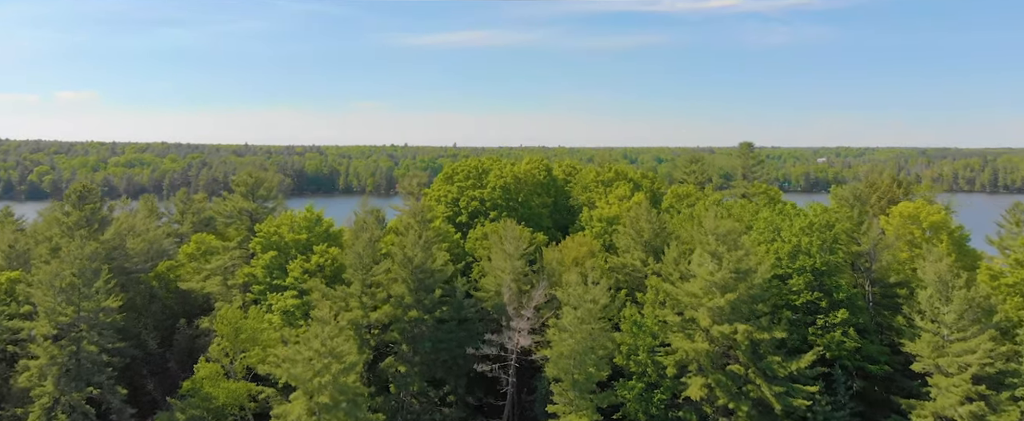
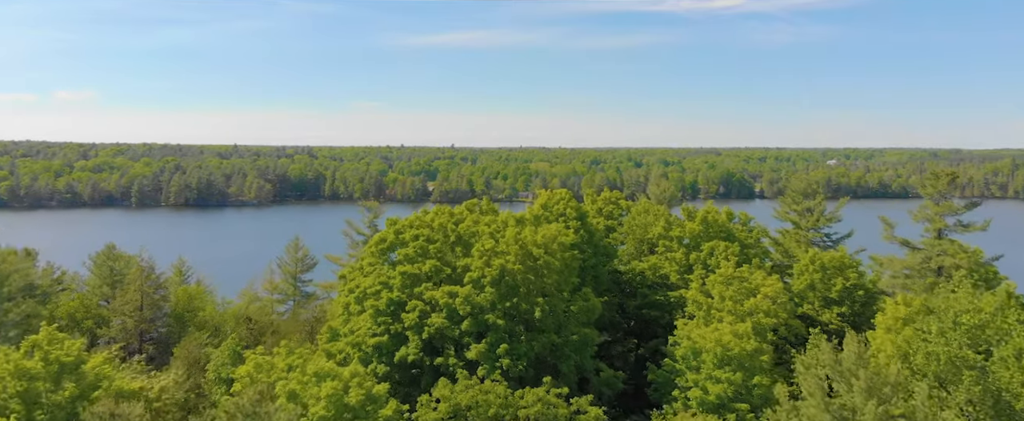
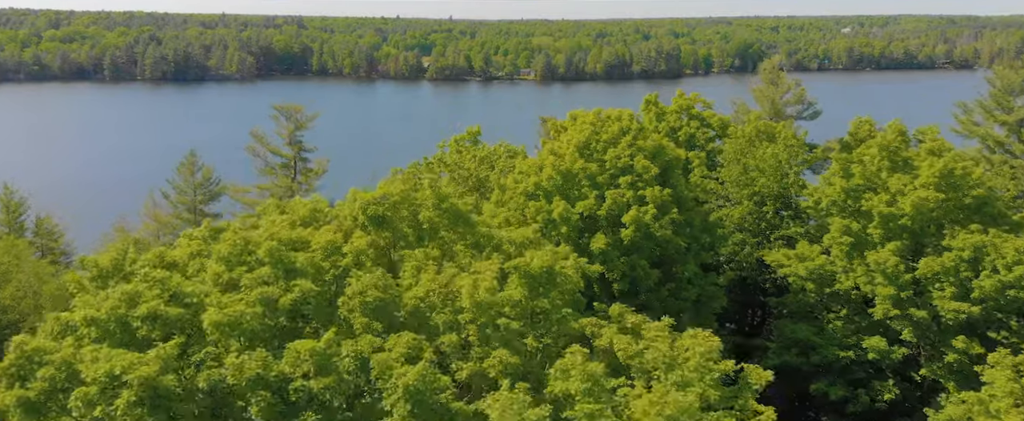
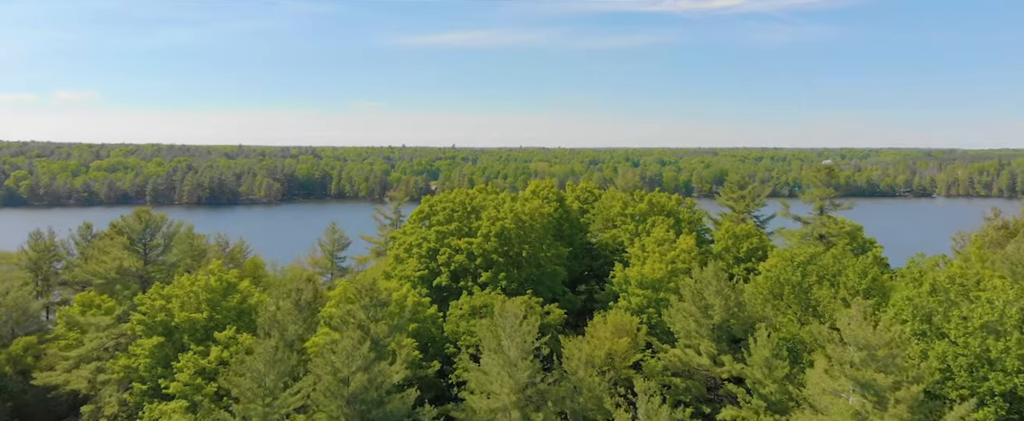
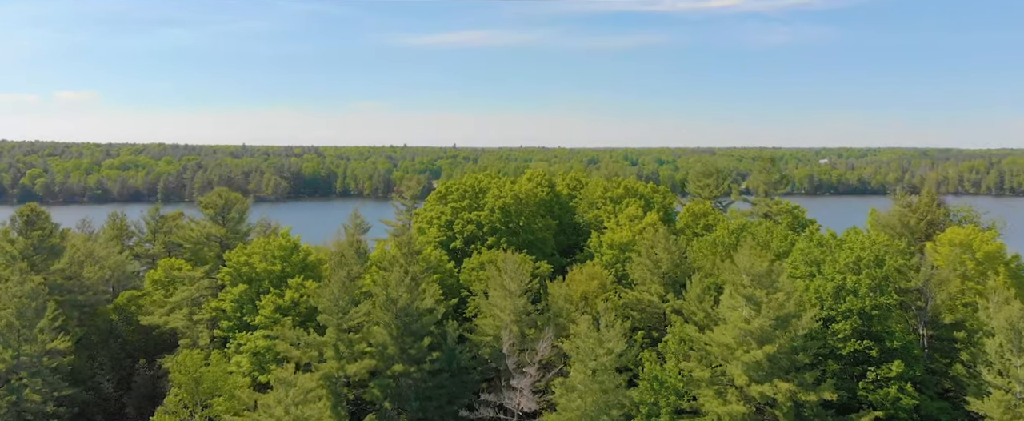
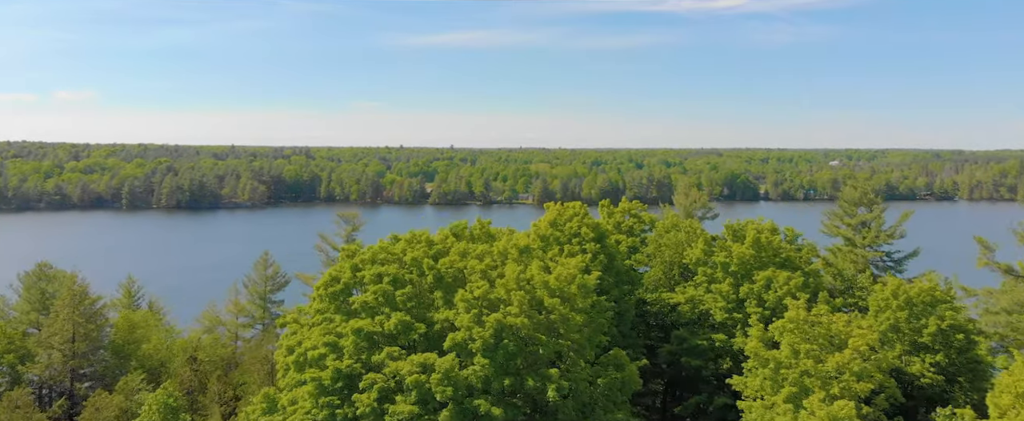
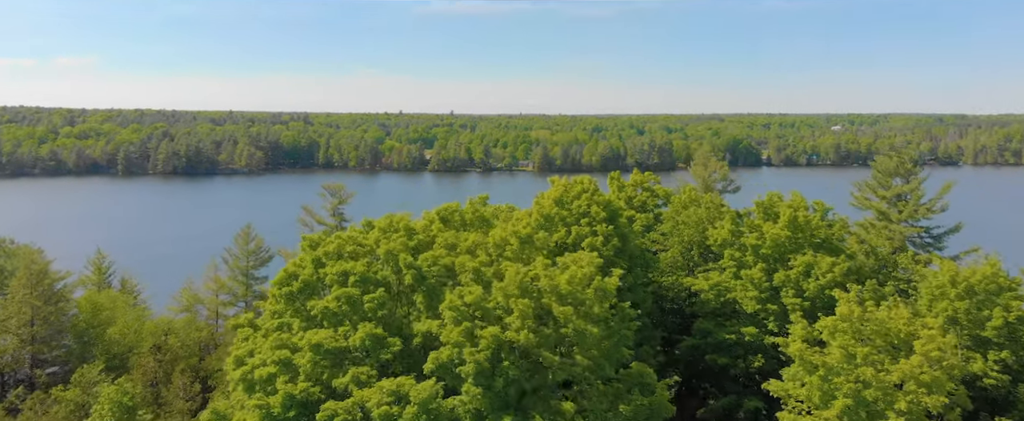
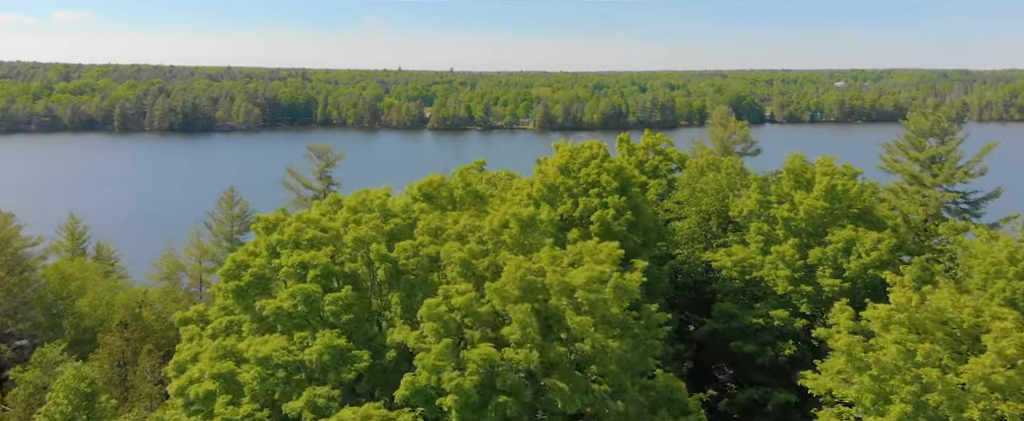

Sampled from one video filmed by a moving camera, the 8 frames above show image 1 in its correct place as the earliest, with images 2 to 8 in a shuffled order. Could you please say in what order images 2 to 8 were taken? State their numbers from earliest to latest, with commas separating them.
5, 4, 2, 6, 7, 8, 3
